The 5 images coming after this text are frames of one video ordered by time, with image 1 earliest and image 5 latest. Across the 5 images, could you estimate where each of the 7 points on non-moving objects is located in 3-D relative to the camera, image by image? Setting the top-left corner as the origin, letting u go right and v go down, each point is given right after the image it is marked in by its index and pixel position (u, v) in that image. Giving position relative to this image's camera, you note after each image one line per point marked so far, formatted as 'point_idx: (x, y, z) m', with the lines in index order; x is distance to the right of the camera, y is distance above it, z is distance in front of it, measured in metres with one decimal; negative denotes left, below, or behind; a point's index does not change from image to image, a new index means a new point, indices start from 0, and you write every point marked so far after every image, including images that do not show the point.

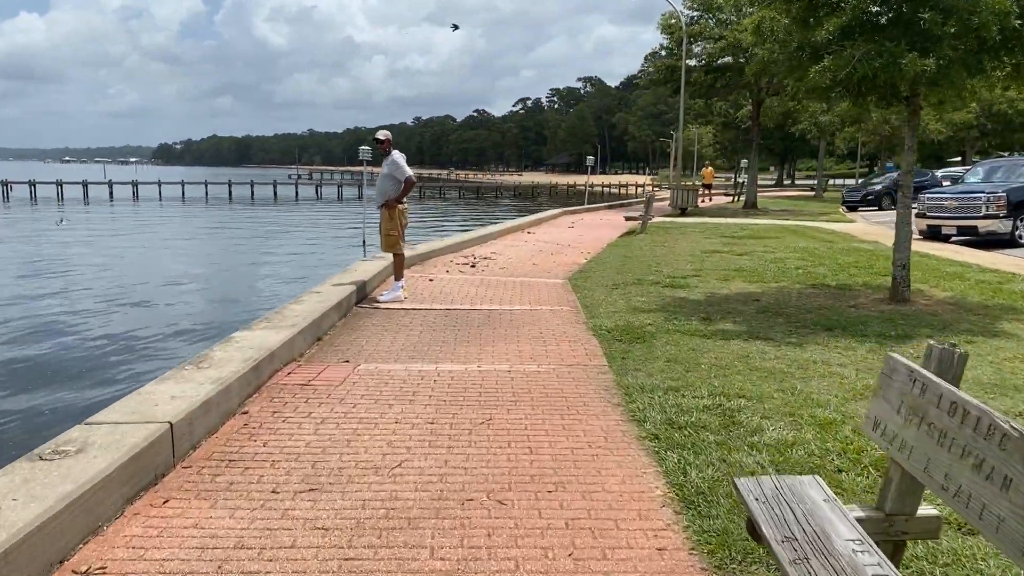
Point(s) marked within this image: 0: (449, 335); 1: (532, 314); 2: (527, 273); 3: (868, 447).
0: (-0.6, -0.4, +7.2) m
1: (+0.2, -0.3, +8.3) m
2: (+0.2, +0.2, +11.7) m
3: (+1.8, -0.8, +4.2) m
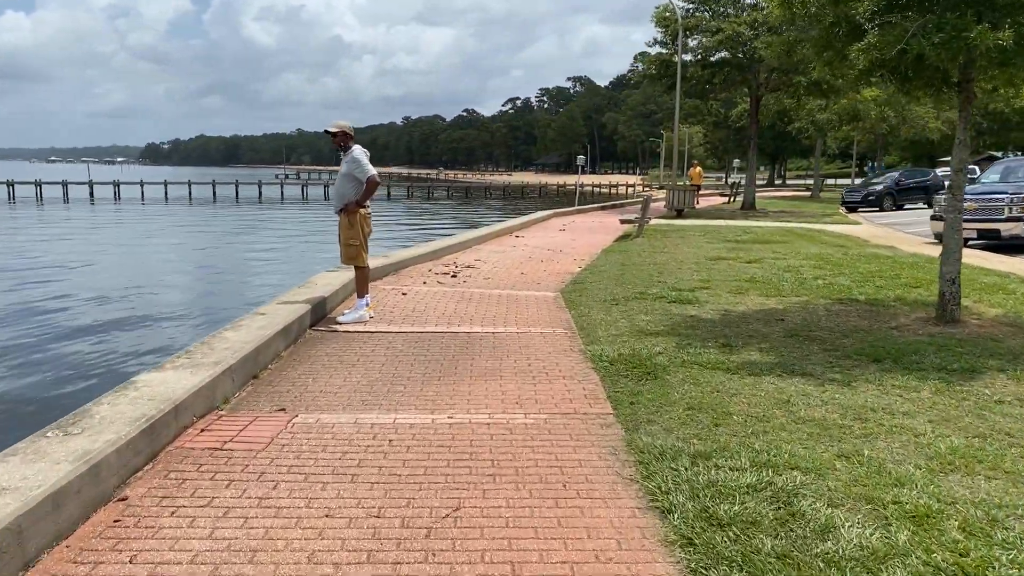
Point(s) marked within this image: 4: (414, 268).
0: (-0.7, -0.6, +5.9) m
1: (0.0, -0.4, +7.0) m
2: (0.0, +0.1, +10.4) m
3: (+1.7, -1.0, +3.0) m
4: (-1.4, +0.3, +11.3) m
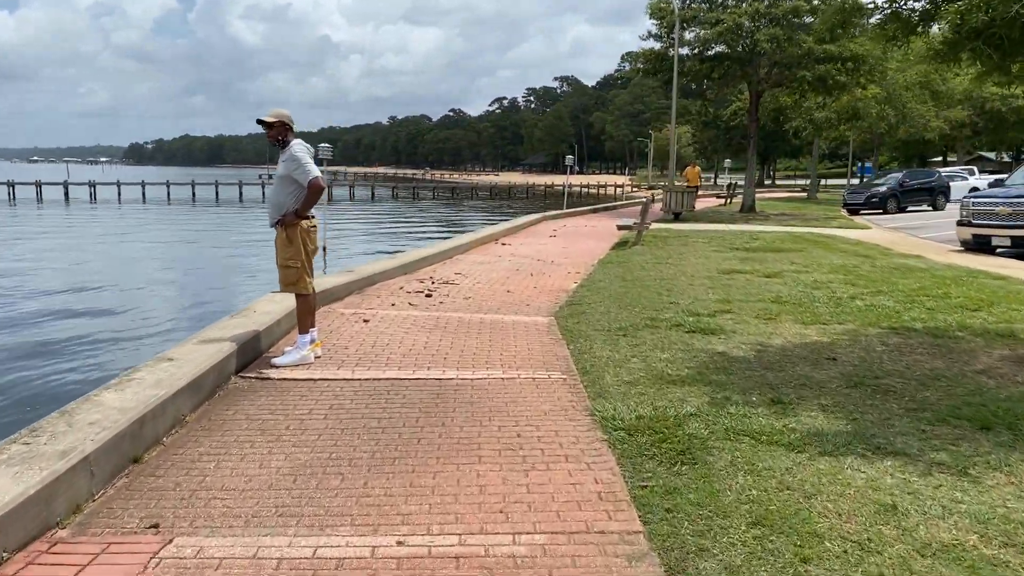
0: (-0.8, -0.8, +4.3) m
1: (-0.1, -0.7, +5.5) m
2: (-0.1, -0.2, +8.8) m
3: (+1.7, -1.2, +1.4) m
4: (-1.5, 0.0, +9.7) m
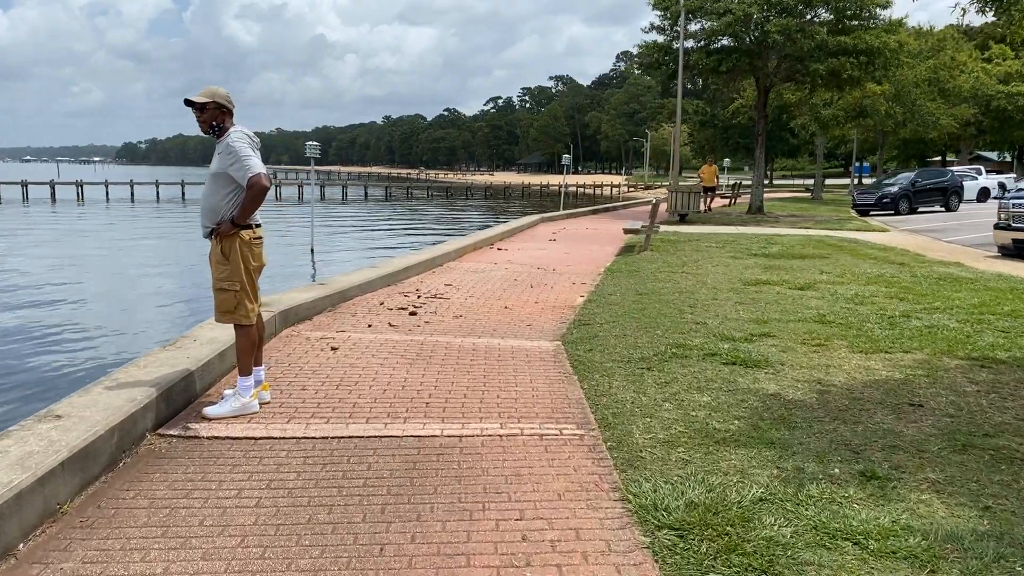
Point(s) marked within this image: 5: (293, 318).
0: (-0.8, -1.0, +3.0) m
1: (-0.1, -0.8, +4.2) m
2: (-0.1, -0.3, +7.5) m
3: (+1.7, -1.4, +0.1) m
4: (-1.6, -0.1, +8.4) m
5: (-1.9, -0.3, +7.2) m
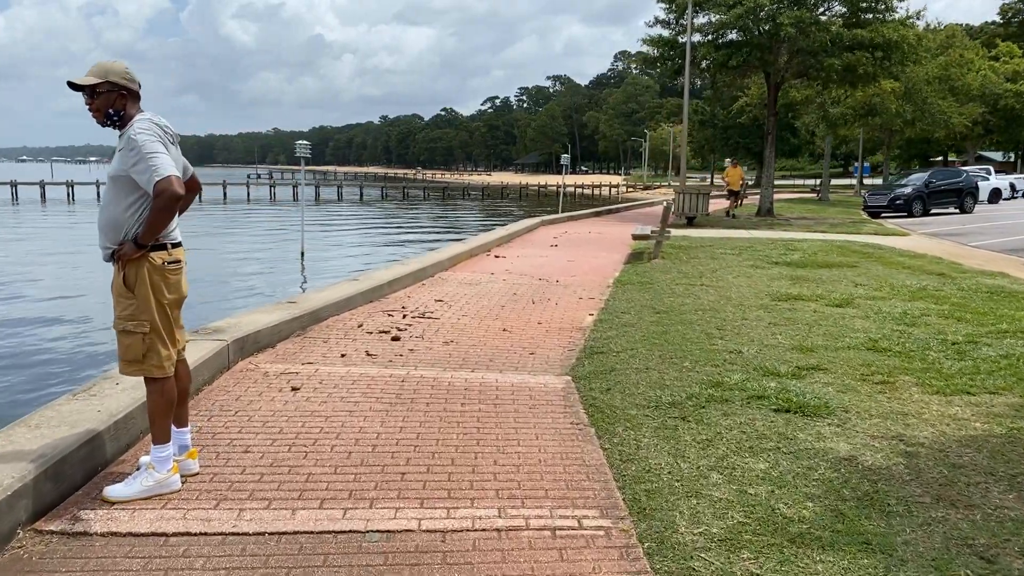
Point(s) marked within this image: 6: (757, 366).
0: (-0.8, -1.1, +1.9) m
1: (-0.1, -1.0, +3.1) m
2: (-0.1, -0.5, +6.4) m
3: (+1.7, -1.5, -1.0) m
4: (-1.6, -0.3, +7.3) m
5: (-1.9, -0.4, +6.1) m
6: (+1.7, -0.5, +5.8) m
